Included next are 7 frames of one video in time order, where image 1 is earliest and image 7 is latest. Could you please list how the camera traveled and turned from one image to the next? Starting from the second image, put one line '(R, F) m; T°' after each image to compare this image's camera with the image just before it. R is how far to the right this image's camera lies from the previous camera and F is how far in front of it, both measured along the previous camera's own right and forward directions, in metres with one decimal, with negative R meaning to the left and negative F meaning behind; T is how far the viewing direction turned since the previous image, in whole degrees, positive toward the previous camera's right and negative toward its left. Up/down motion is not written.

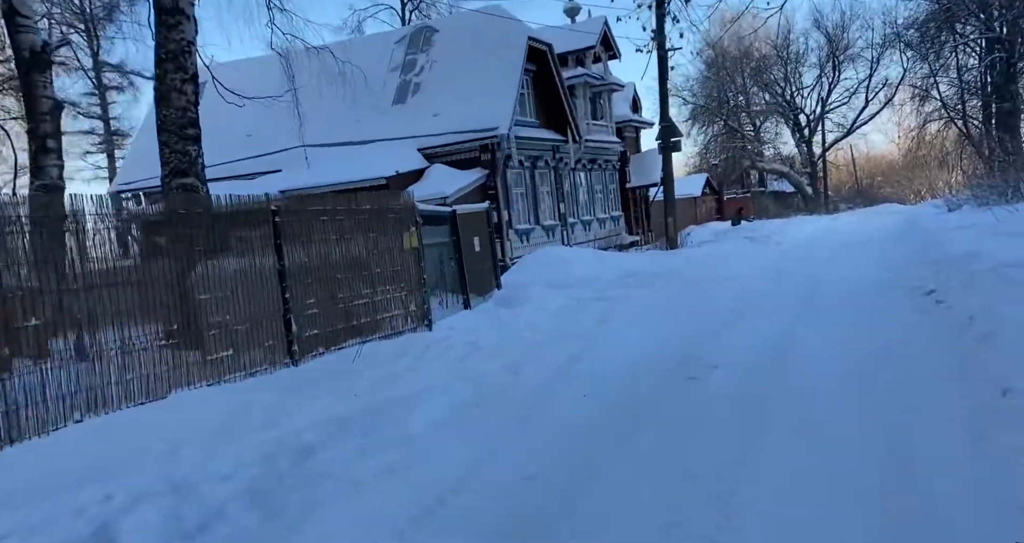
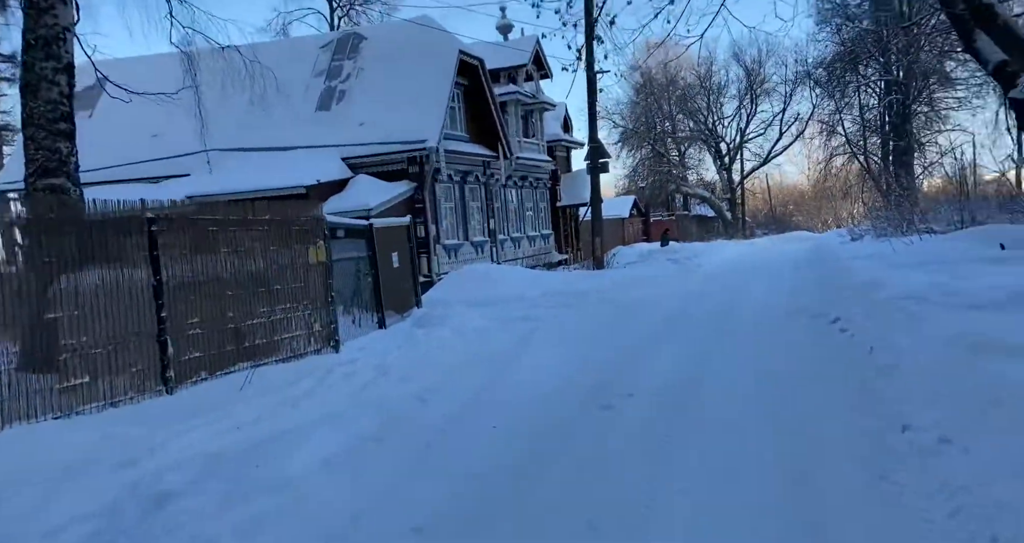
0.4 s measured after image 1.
(+0.2, +0.5) m; +5°
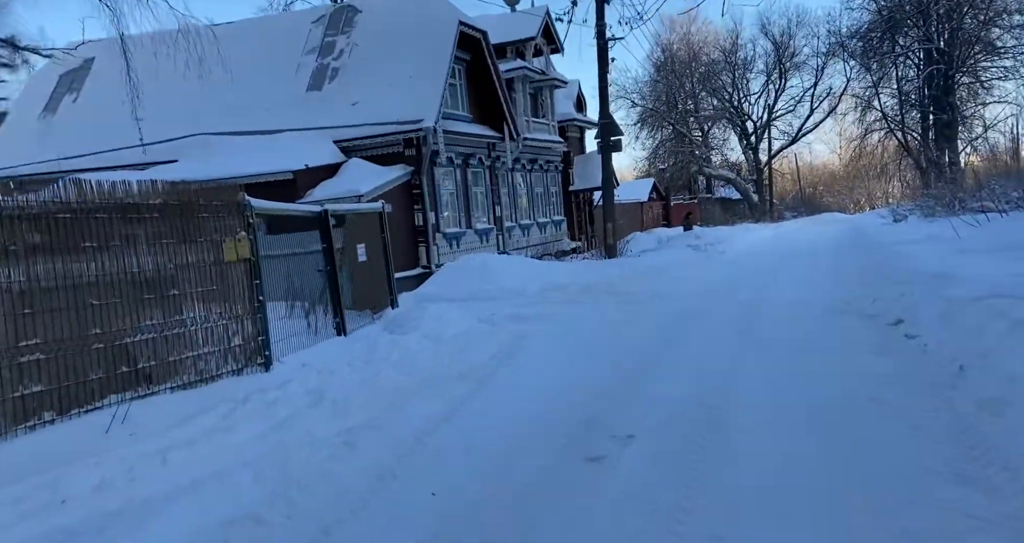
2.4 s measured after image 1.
(+0.4, +1.6) m; -1°
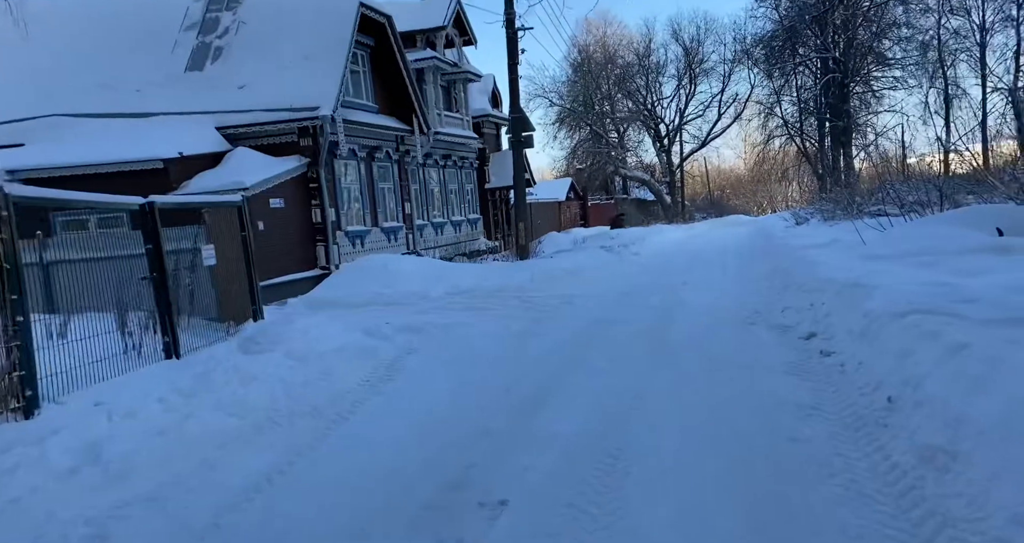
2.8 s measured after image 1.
(+0.4, +1.3) m; +6°
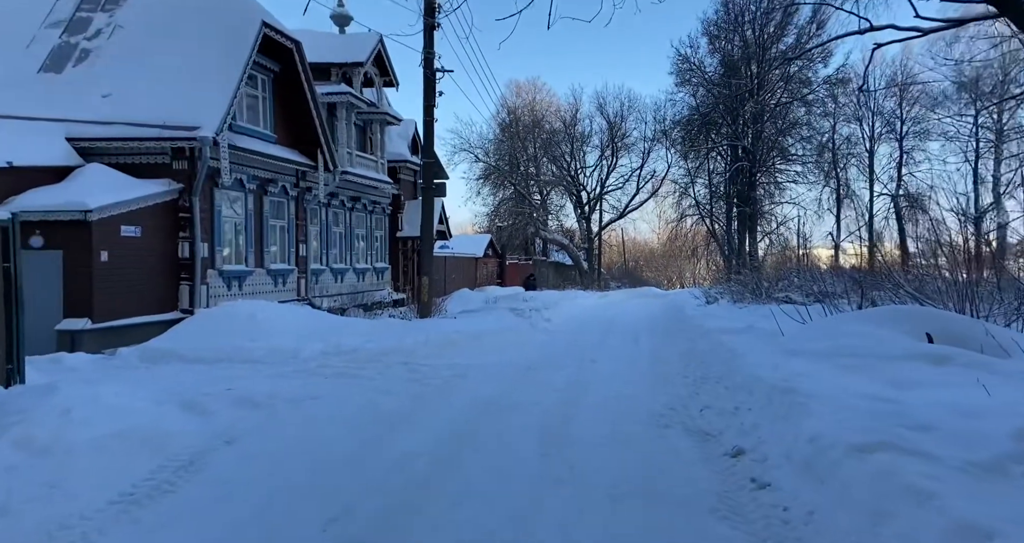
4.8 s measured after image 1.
(+0.4, +1.9) m; +6°
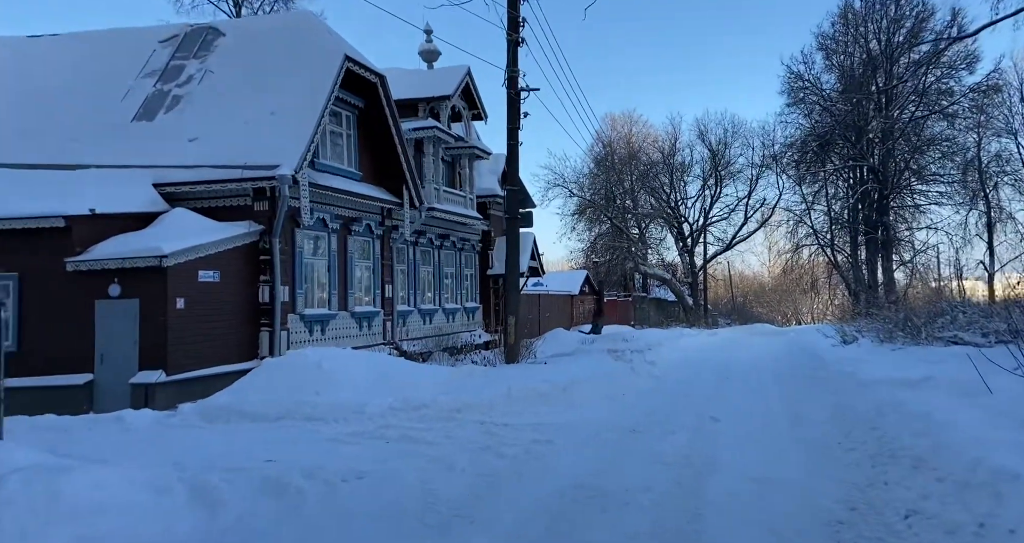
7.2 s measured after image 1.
(0.0, +1.4) m; -7°
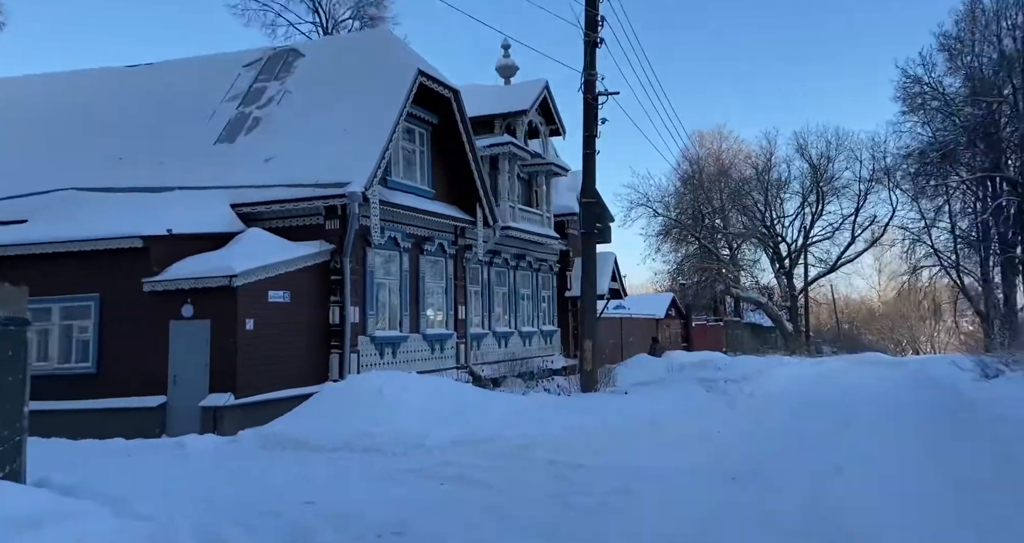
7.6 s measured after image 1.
(+0.1, +0.9) m; -6°
